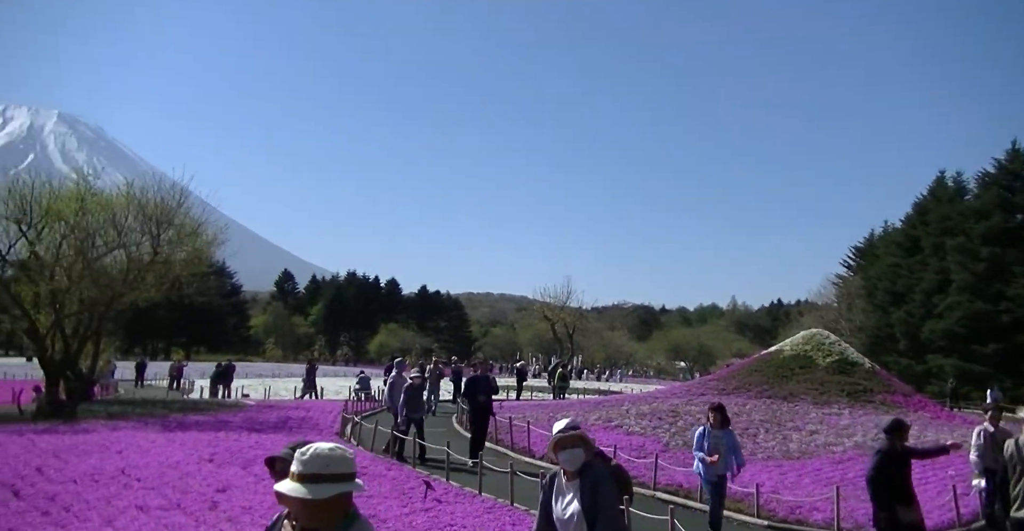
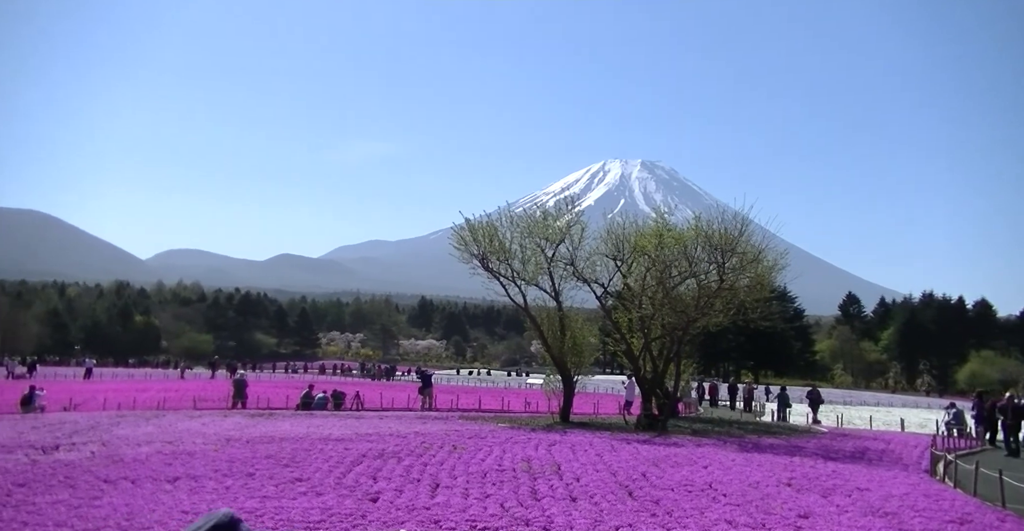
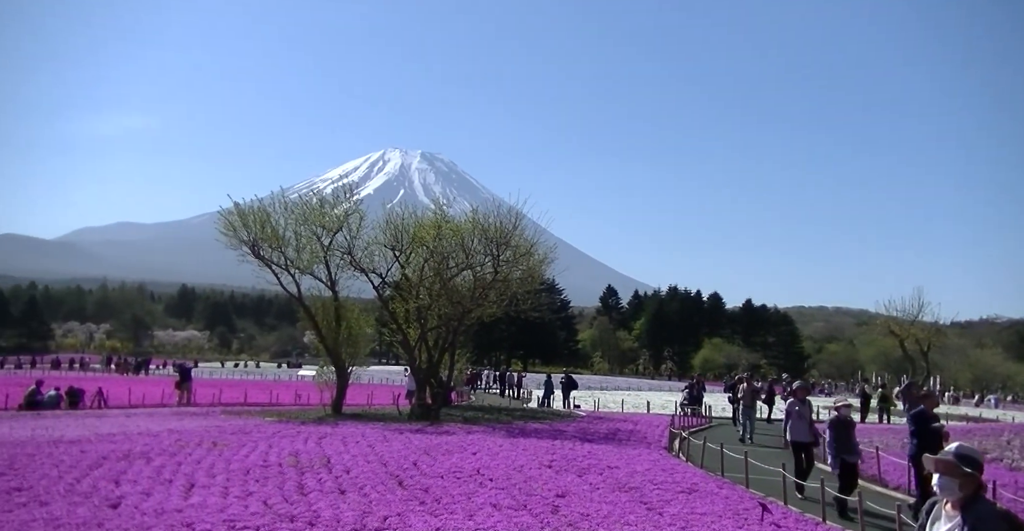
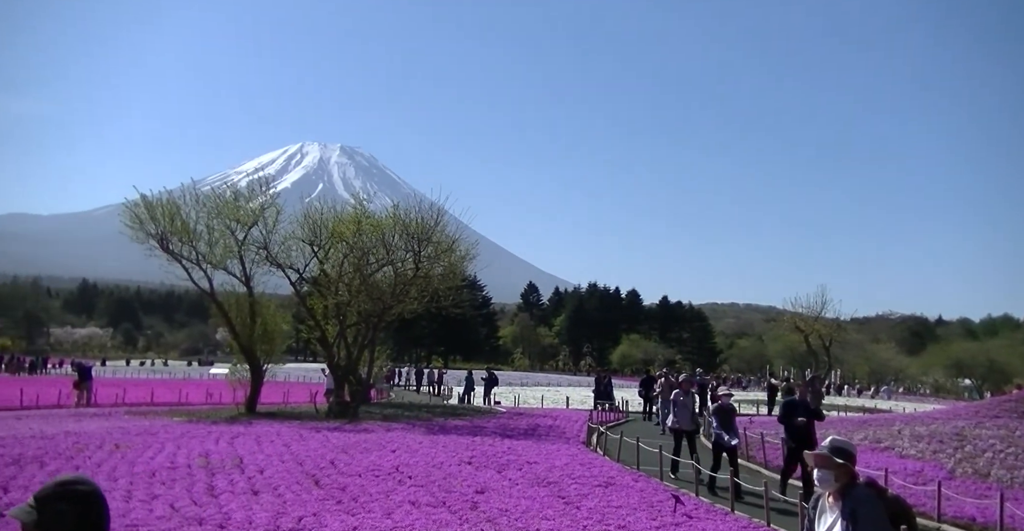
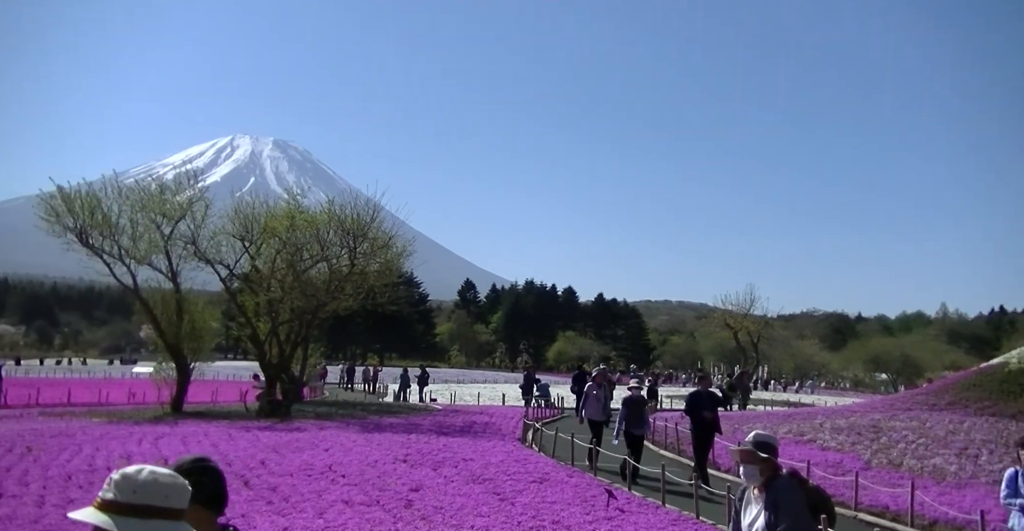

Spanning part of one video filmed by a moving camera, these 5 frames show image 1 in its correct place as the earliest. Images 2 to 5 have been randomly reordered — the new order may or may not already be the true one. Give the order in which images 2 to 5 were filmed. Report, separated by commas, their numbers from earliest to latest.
5, 4, 3, 2
